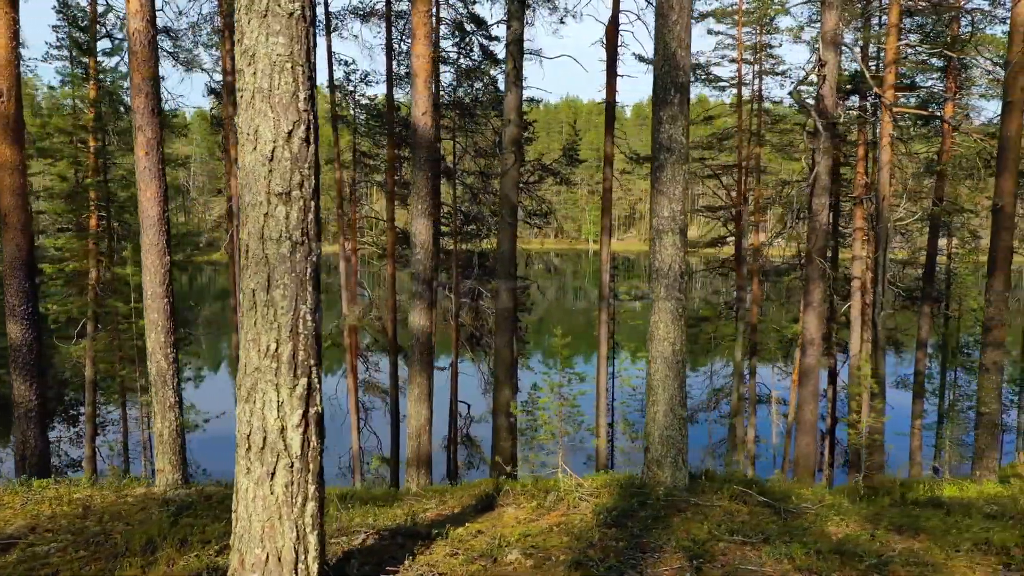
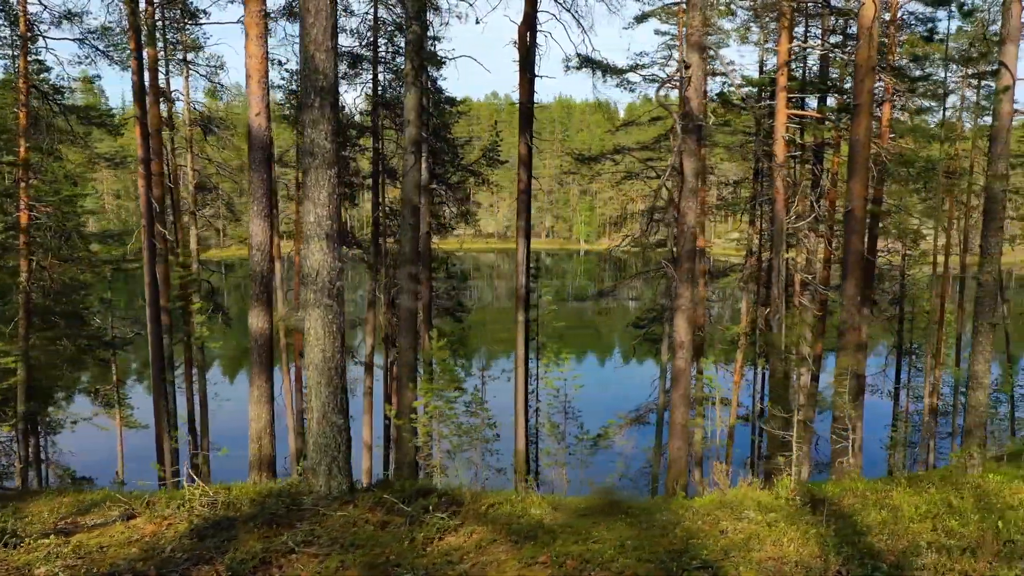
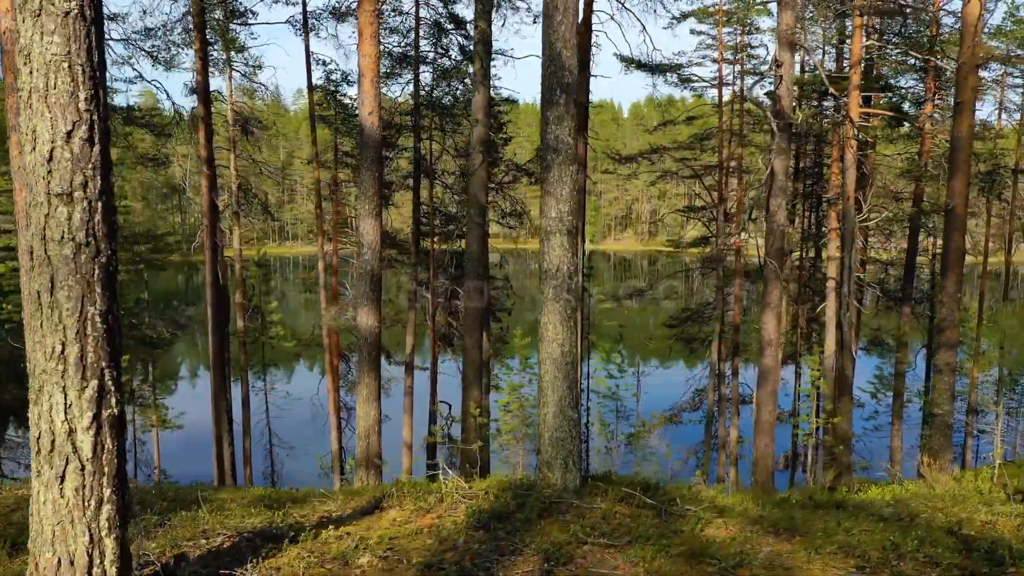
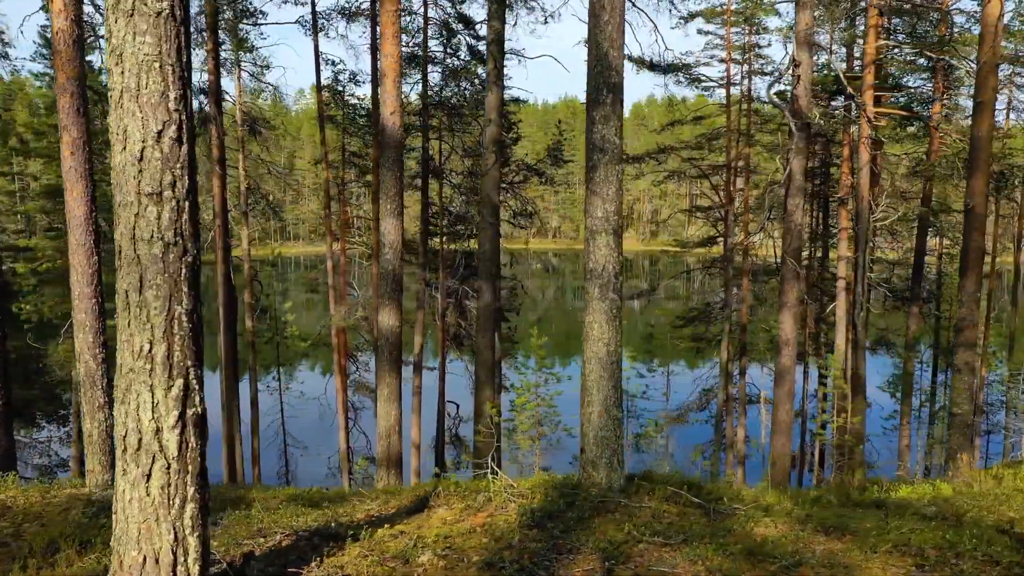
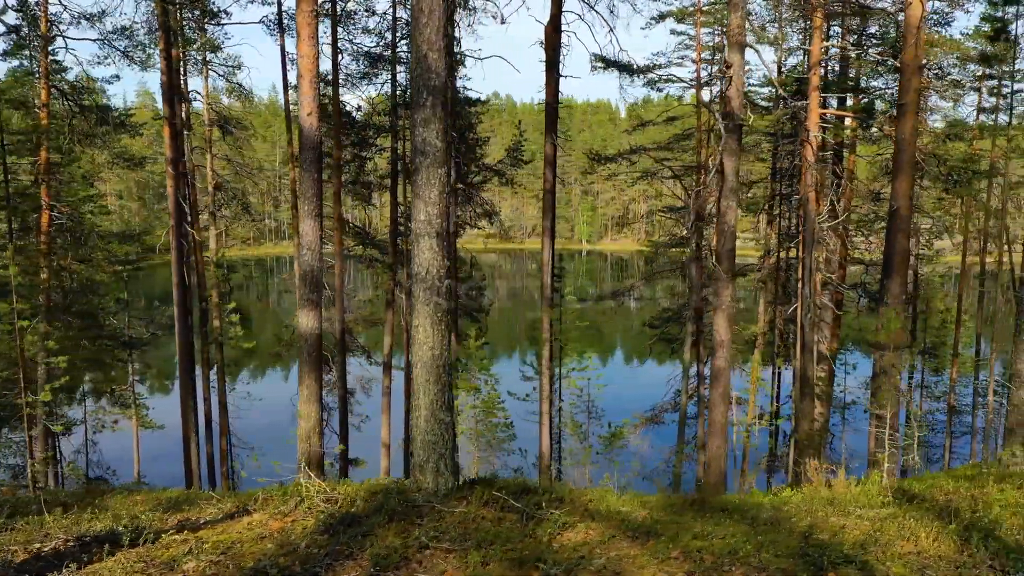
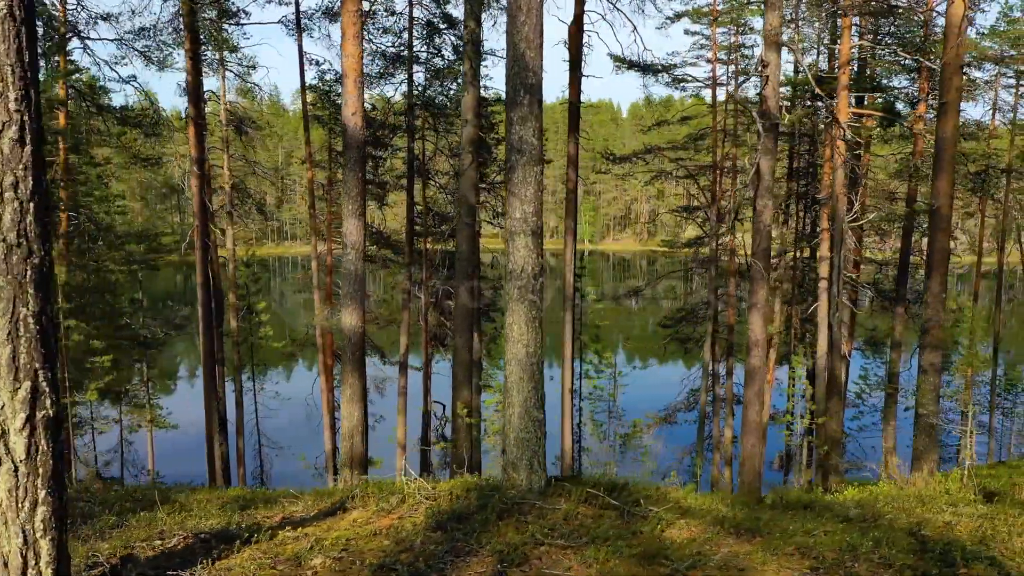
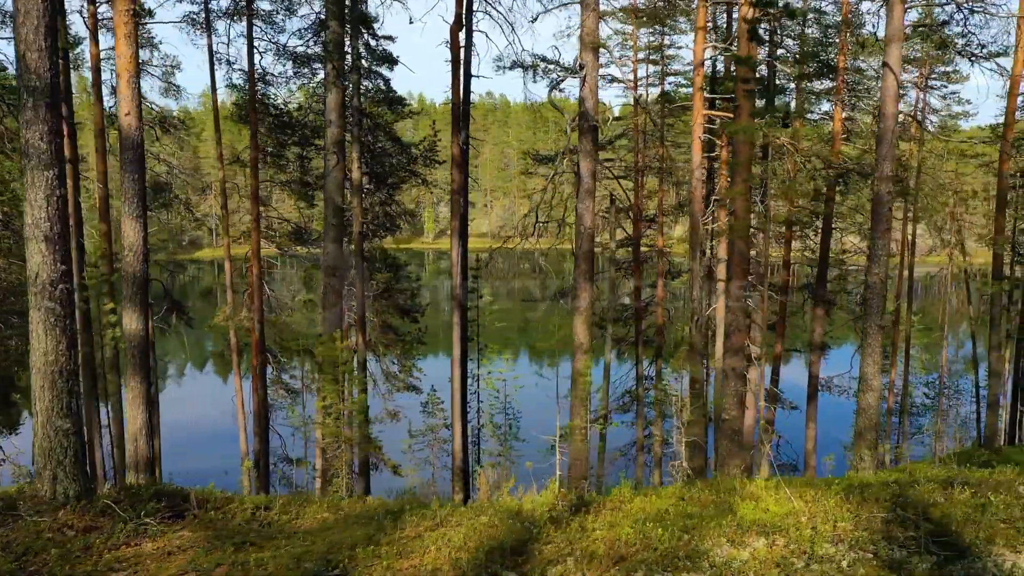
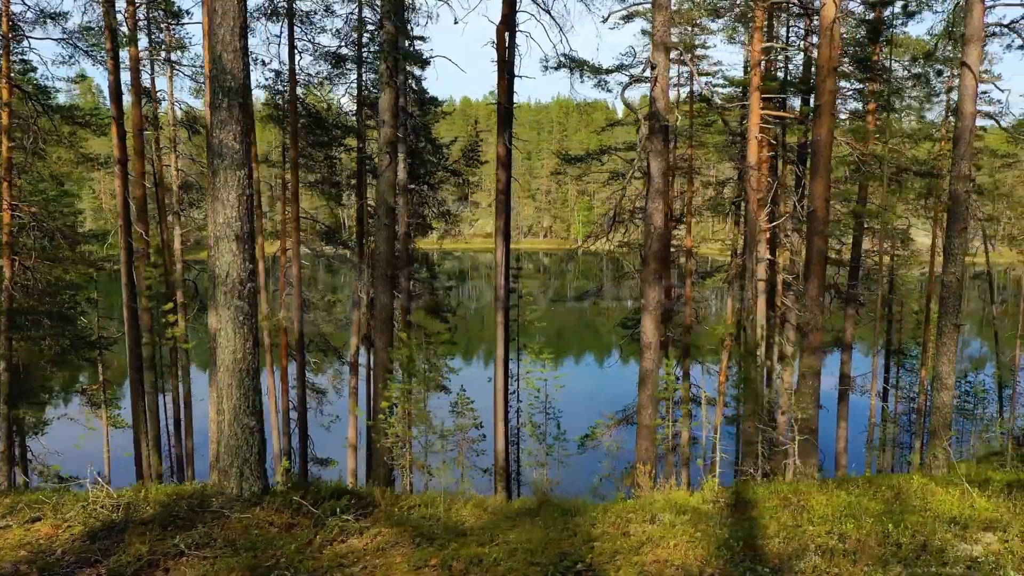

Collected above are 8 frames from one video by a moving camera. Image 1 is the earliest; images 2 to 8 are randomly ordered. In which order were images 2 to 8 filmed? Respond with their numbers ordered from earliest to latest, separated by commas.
4, 3, 6, 5, 2, 8, 7
